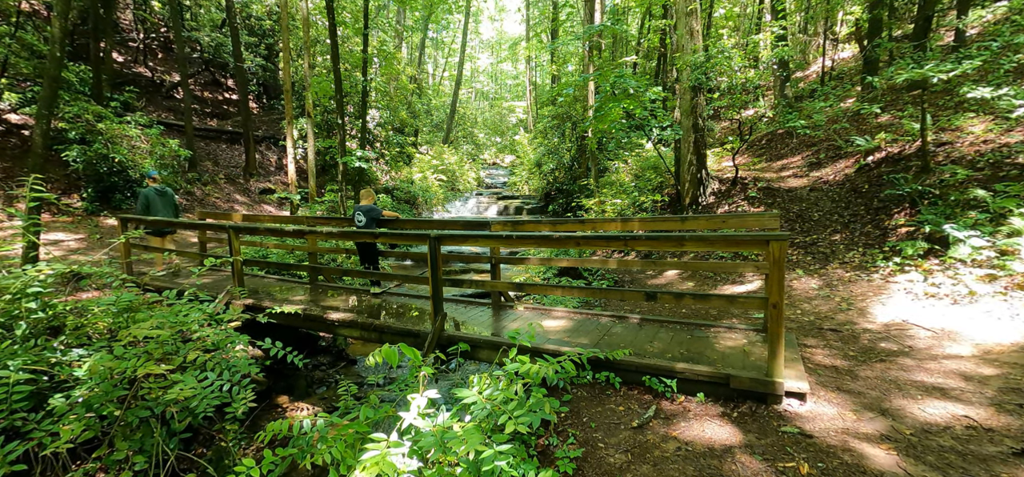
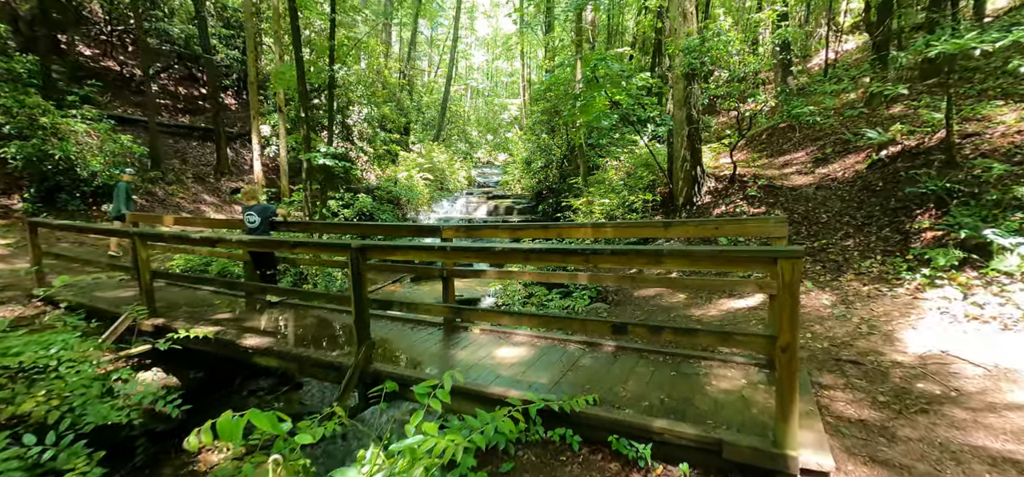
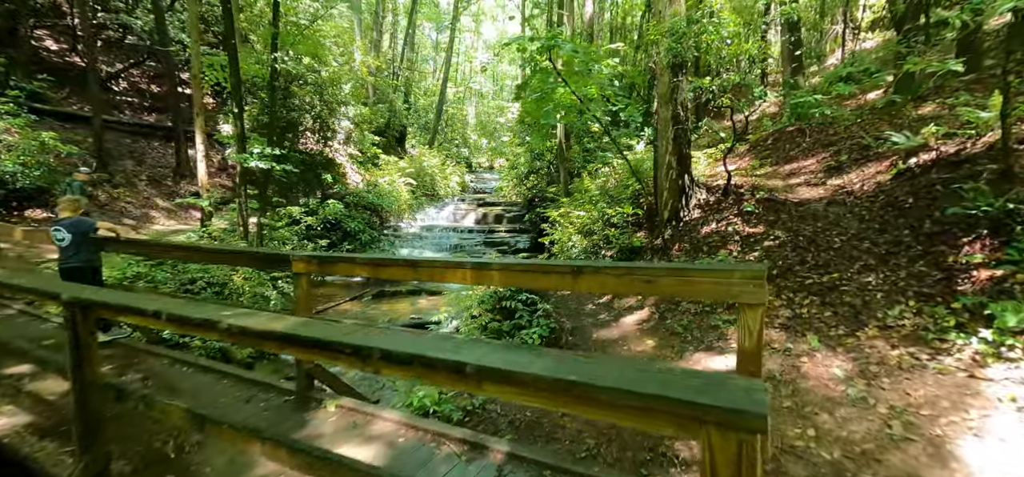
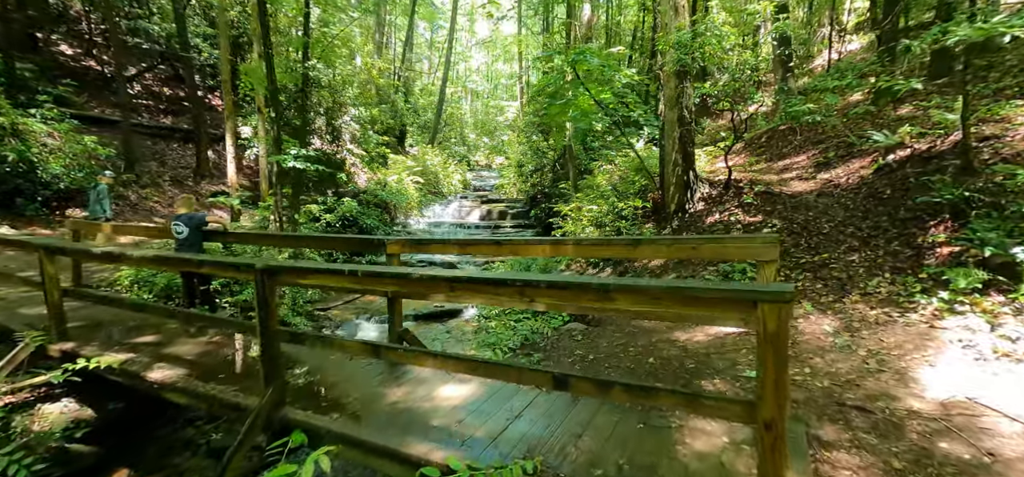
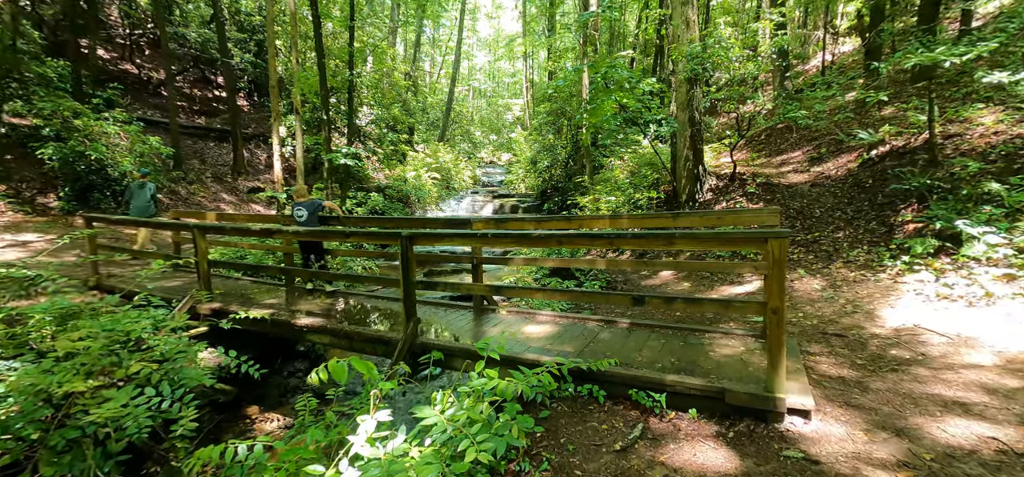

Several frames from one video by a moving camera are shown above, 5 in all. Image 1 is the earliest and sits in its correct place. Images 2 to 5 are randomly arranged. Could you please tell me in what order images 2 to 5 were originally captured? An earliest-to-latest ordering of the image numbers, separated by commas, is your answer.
5, 2, 4, 3
